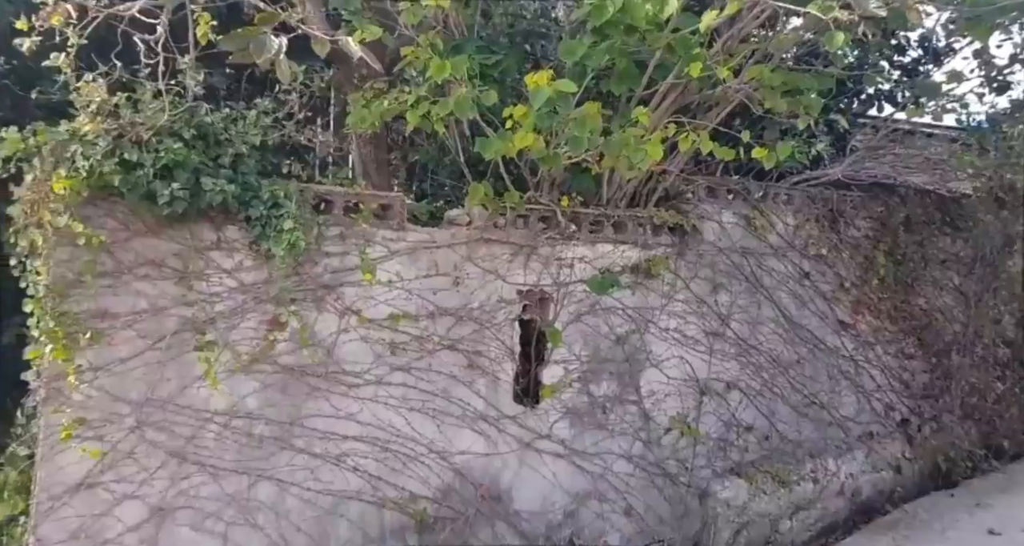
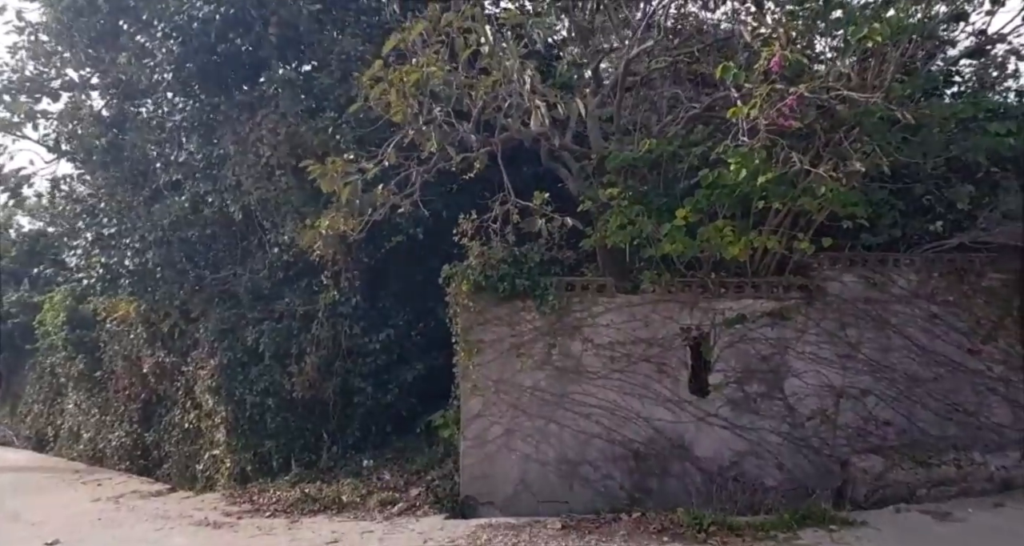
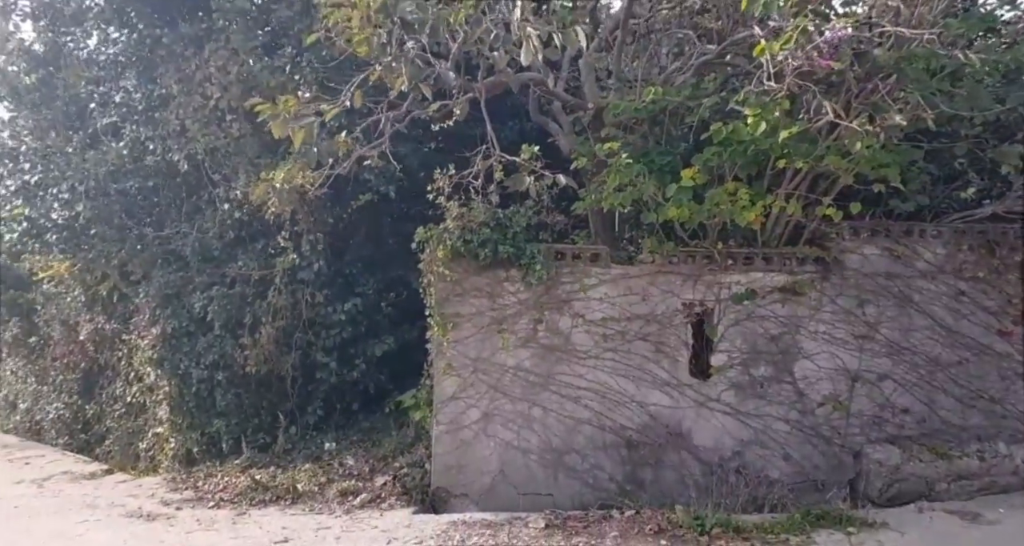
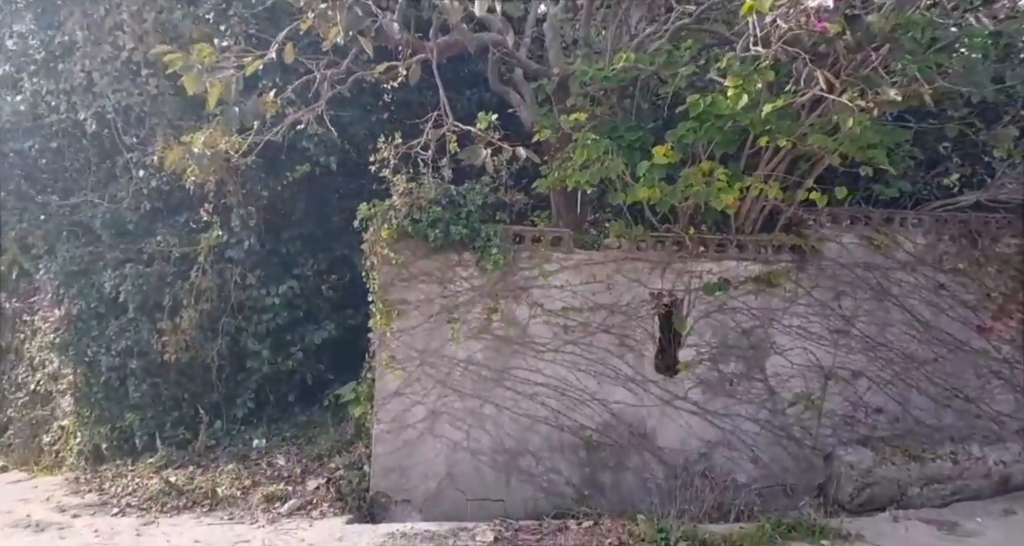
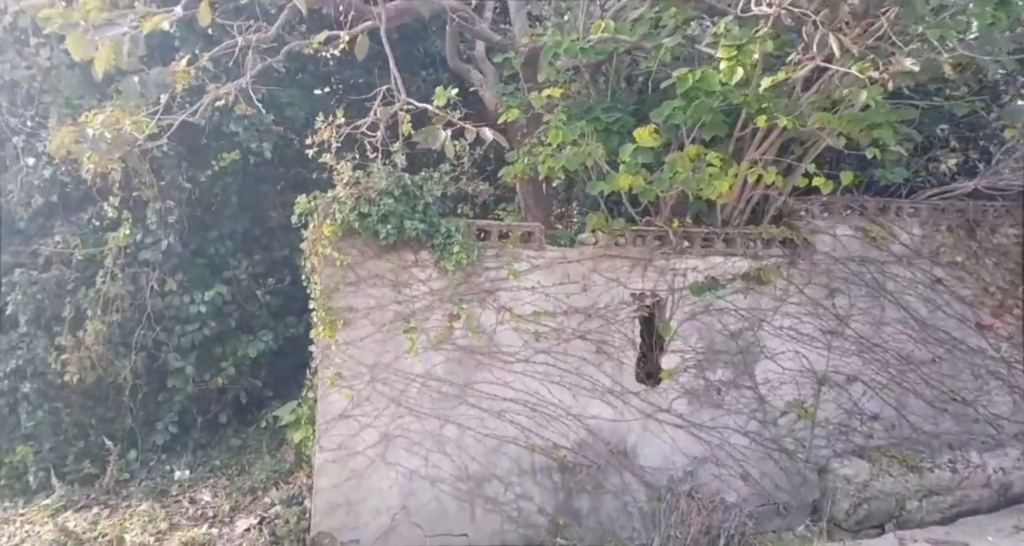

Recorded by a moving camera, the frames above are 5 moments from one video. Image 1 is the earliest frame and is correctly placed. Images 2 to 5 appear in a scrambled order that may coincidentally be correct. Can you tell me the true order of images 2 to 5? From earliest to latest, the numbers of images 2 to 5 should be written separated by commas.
5, 4, 3, 2
